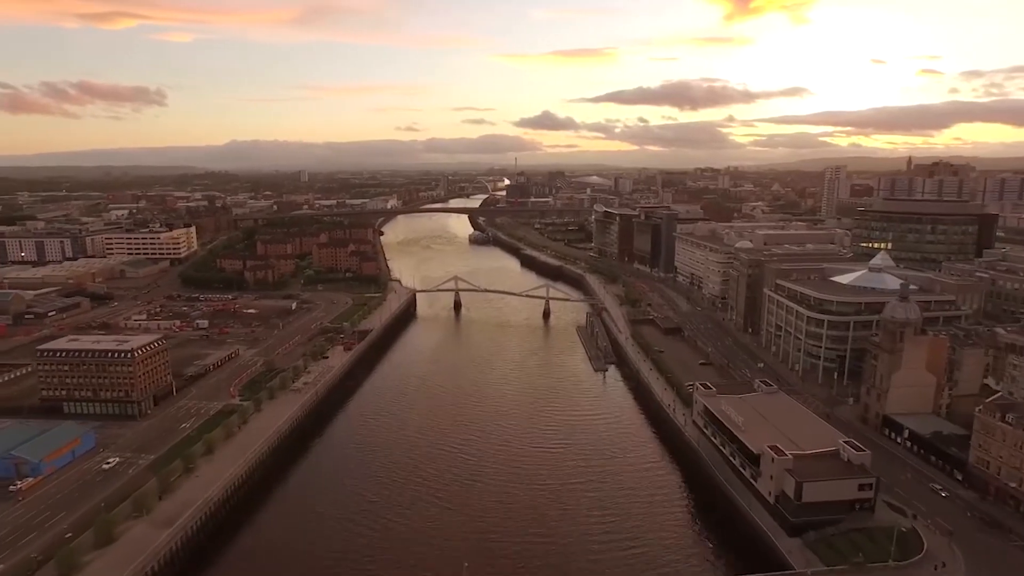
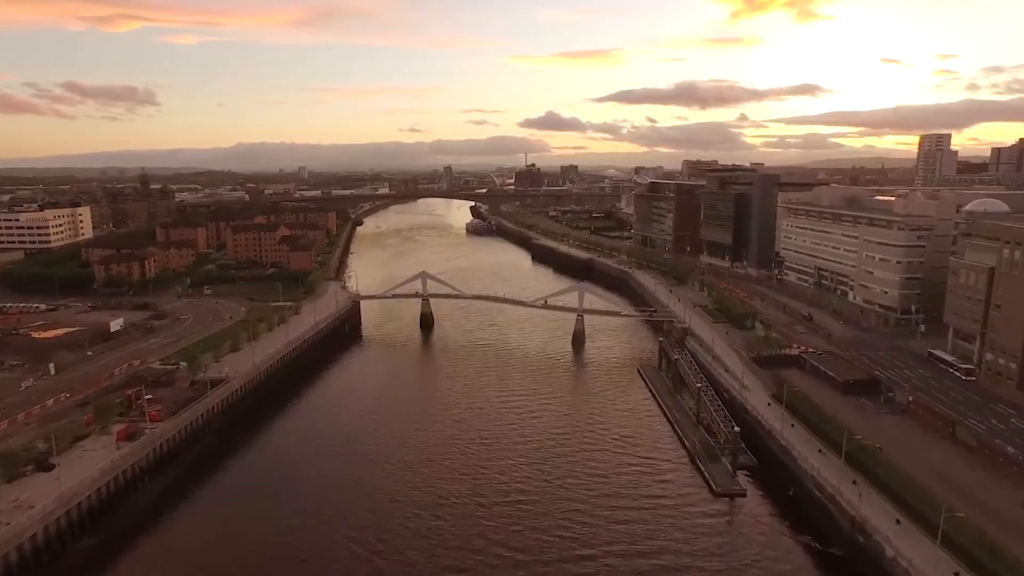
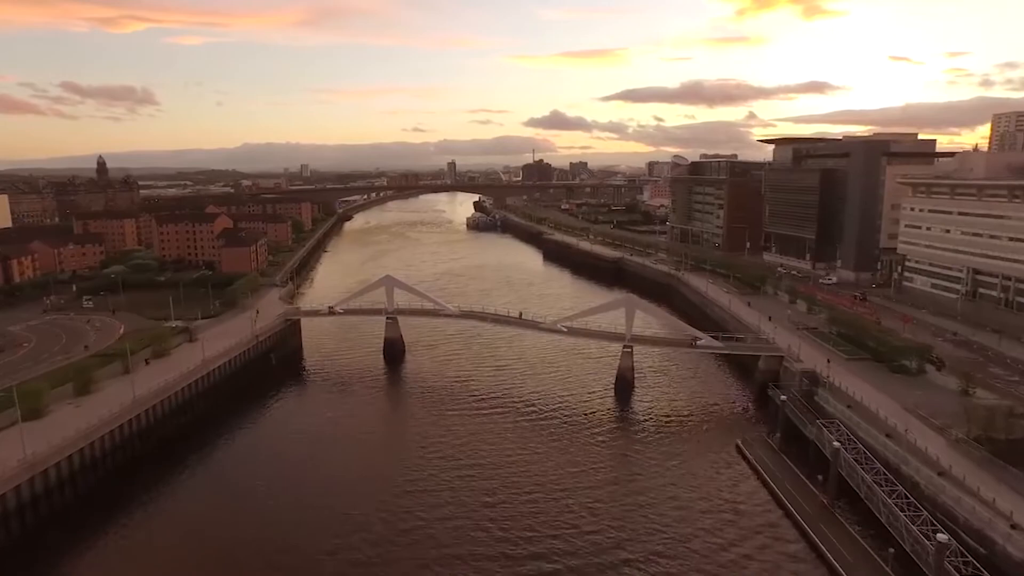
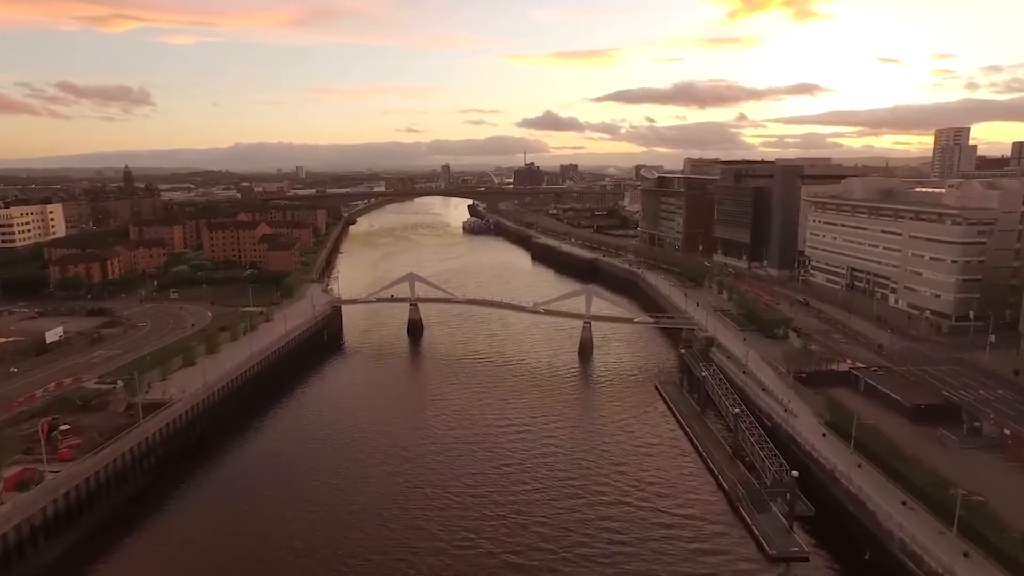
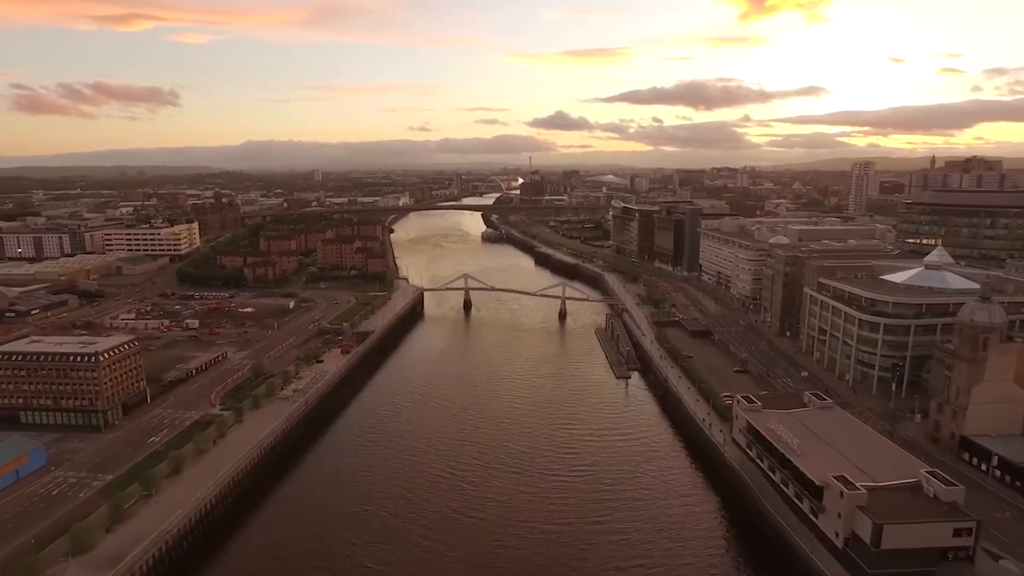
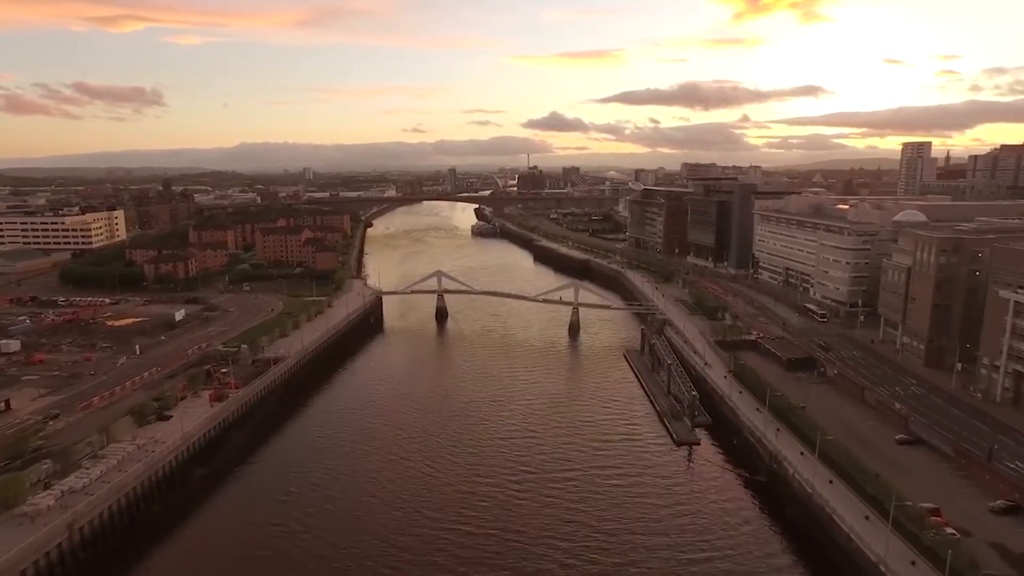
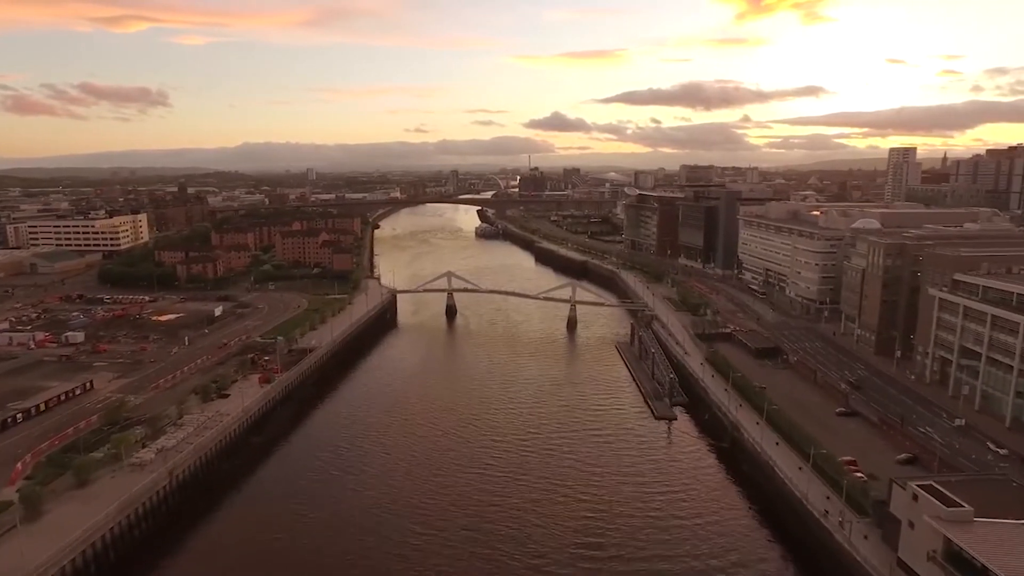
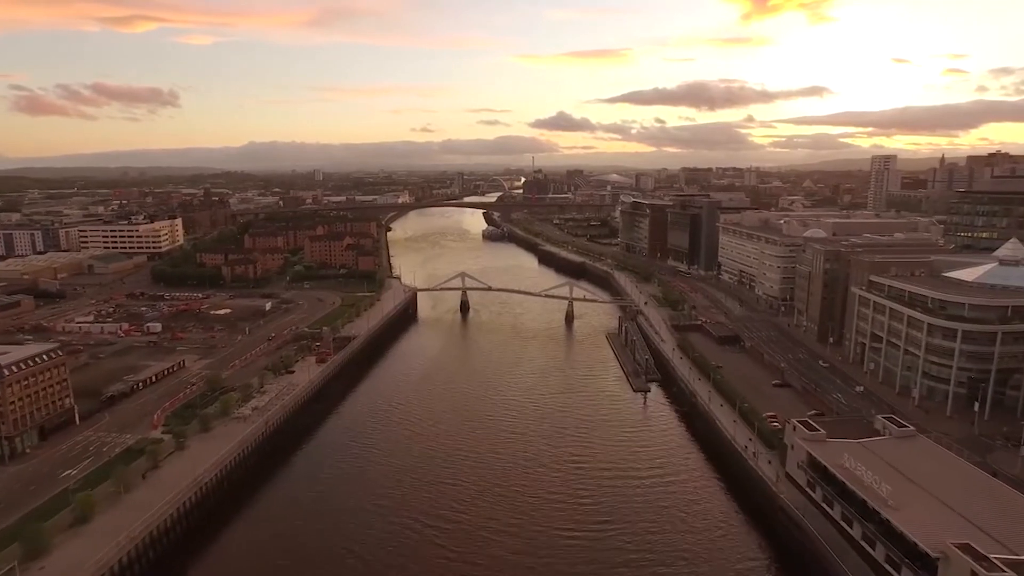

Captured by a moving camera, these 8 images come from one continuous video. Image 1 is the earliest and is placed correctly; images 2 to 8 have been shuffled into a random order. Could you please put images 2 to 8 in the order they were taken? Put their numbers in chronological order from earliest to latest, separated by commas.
5, 8, 7, 6, 2, 4, 3
